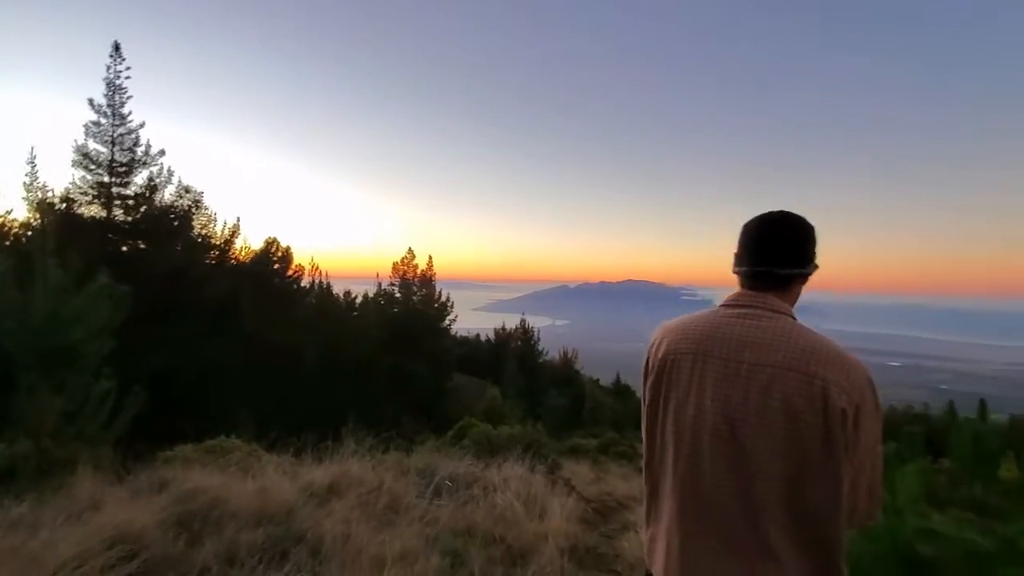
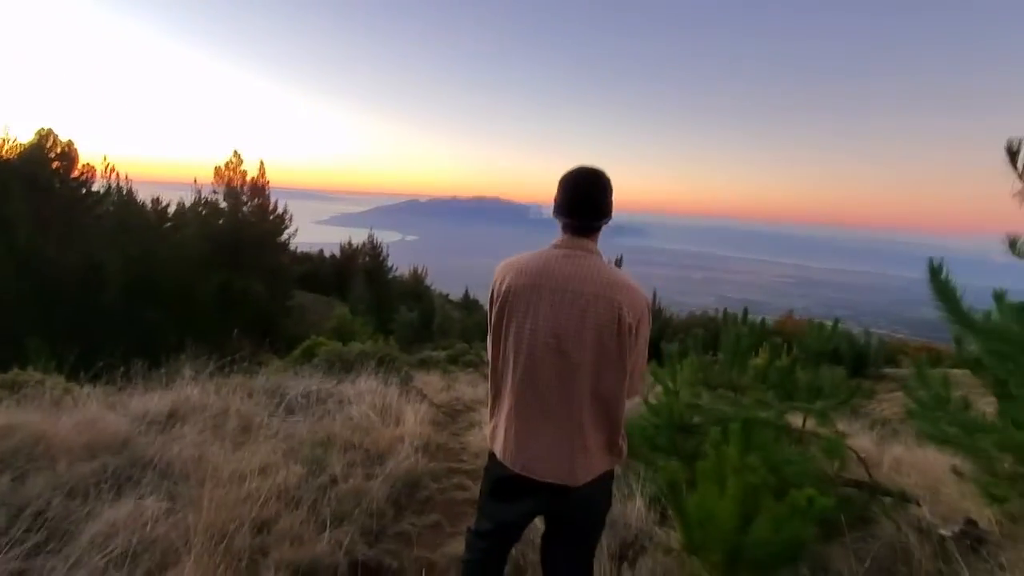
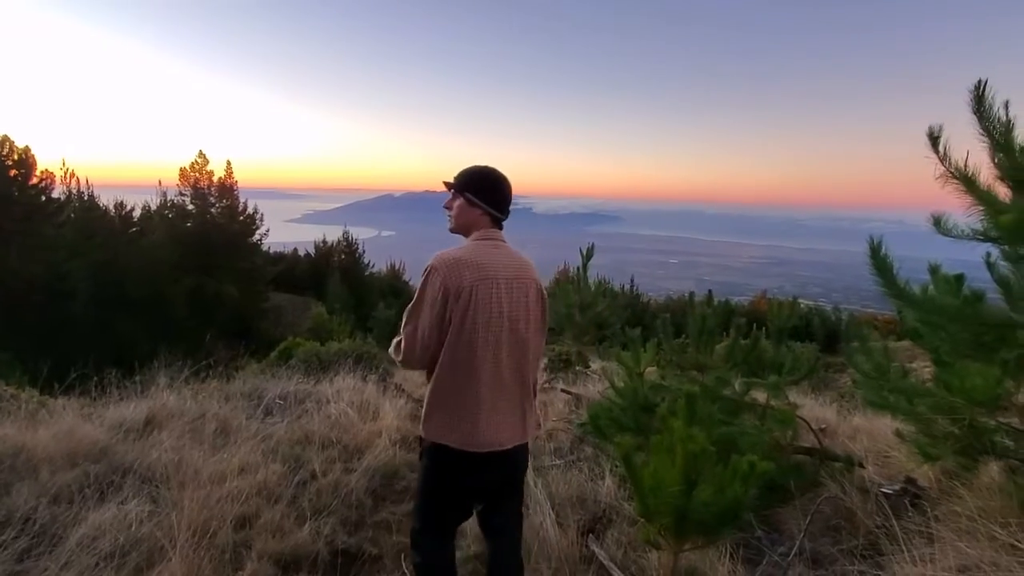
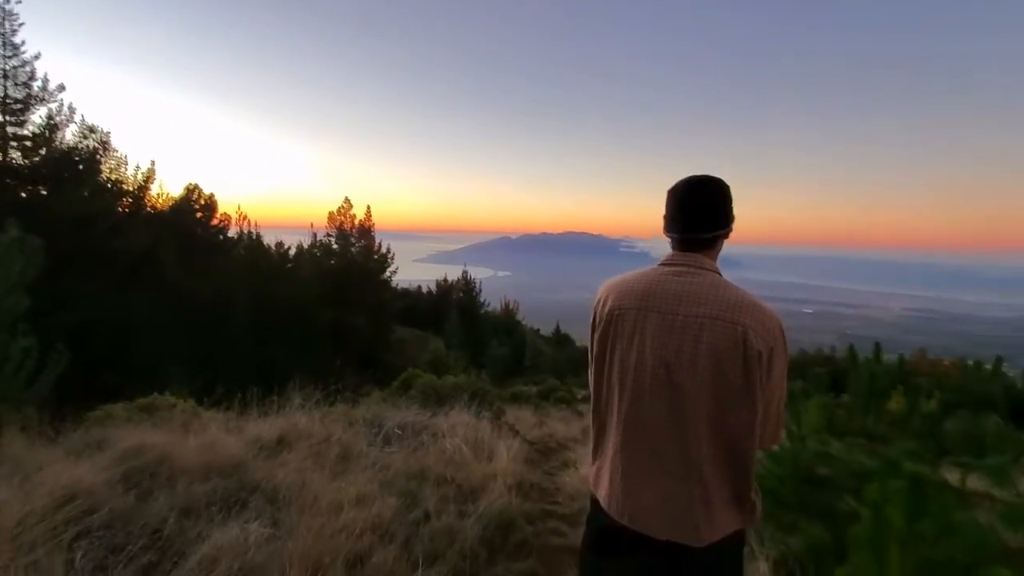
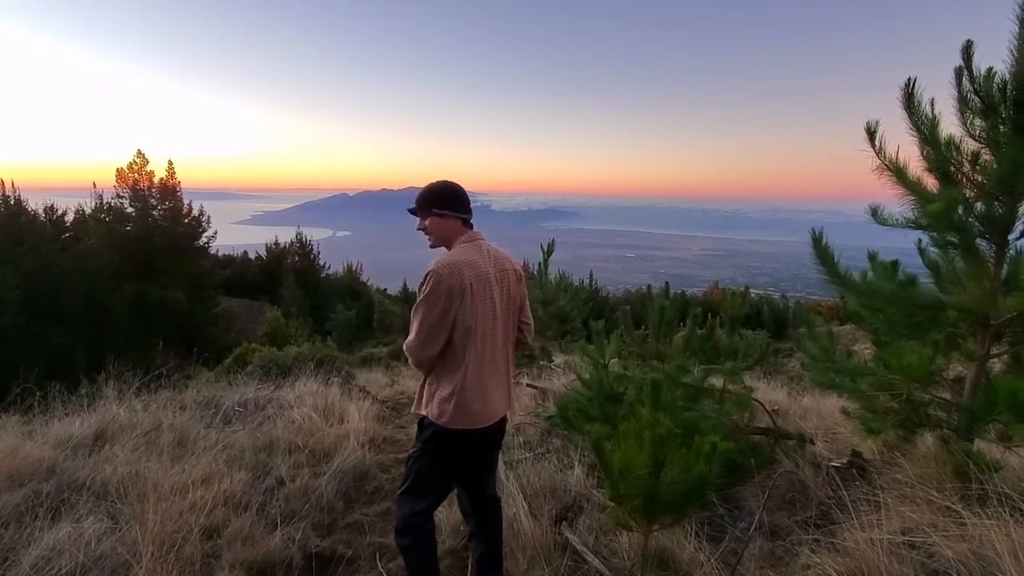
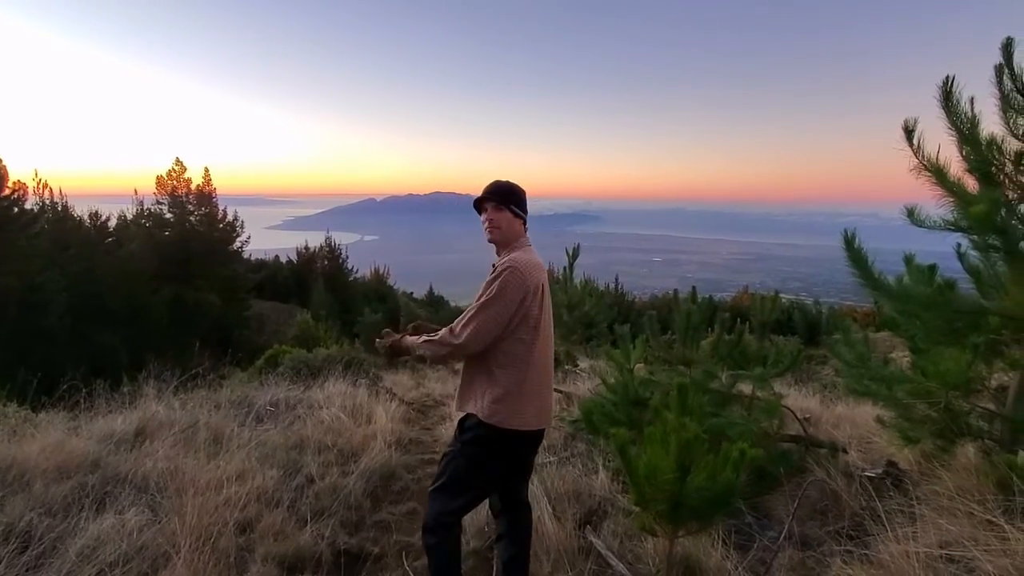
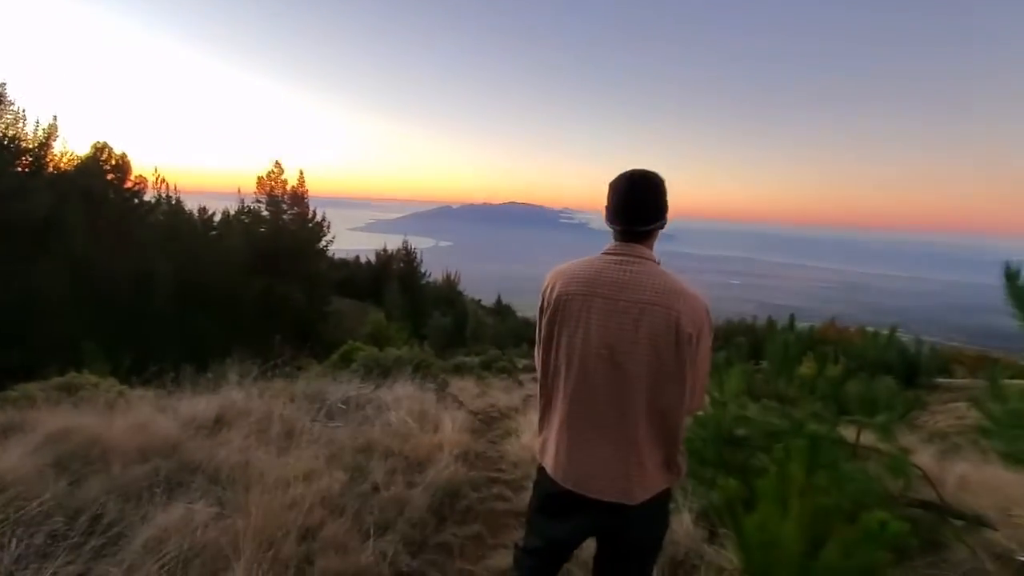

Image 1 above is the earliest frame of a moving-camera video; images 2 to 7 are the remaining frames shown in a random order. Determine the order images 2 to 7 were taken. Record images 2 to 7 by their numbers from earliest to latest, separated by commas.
4, 7, 2, 3, 6, 5
